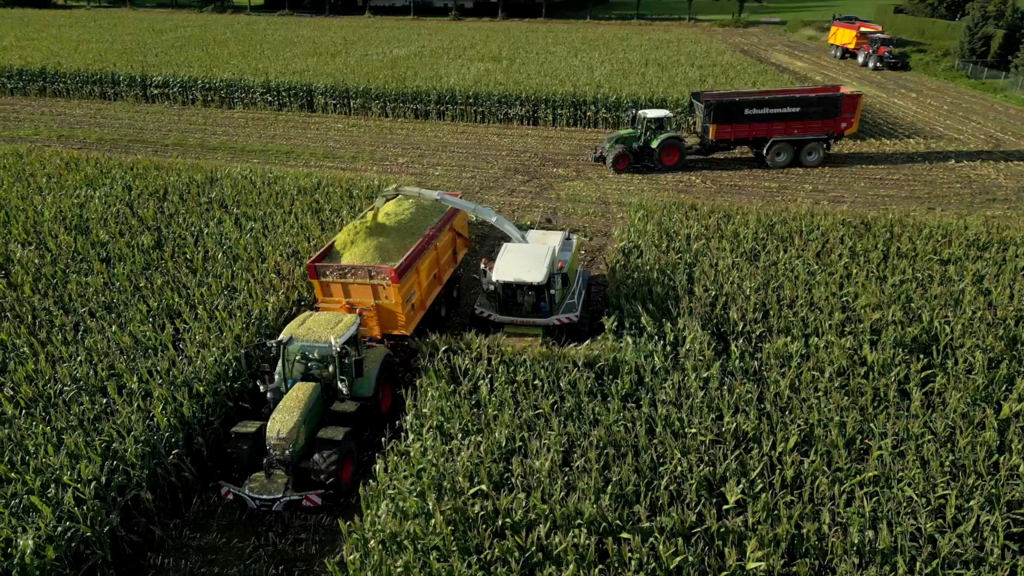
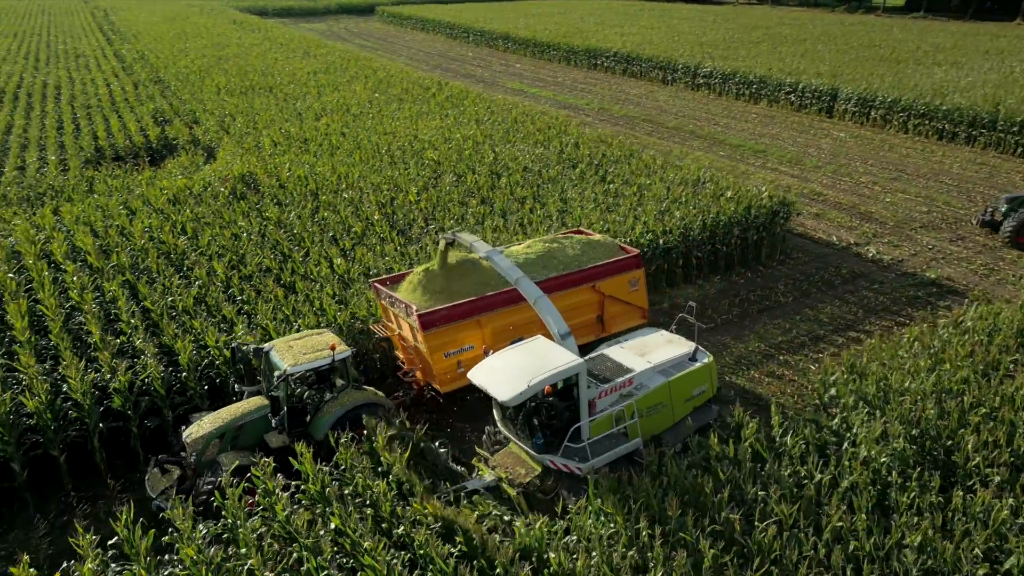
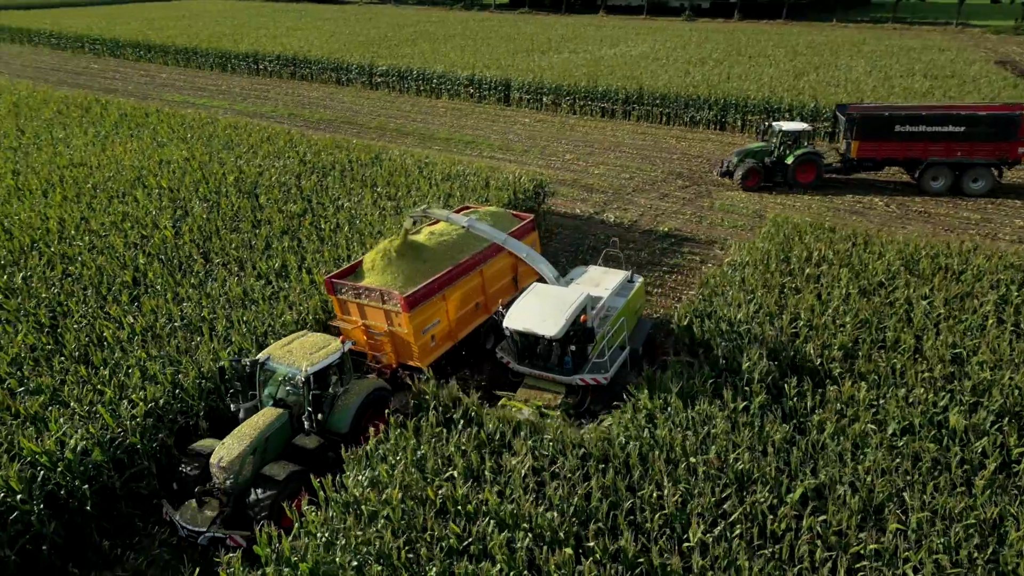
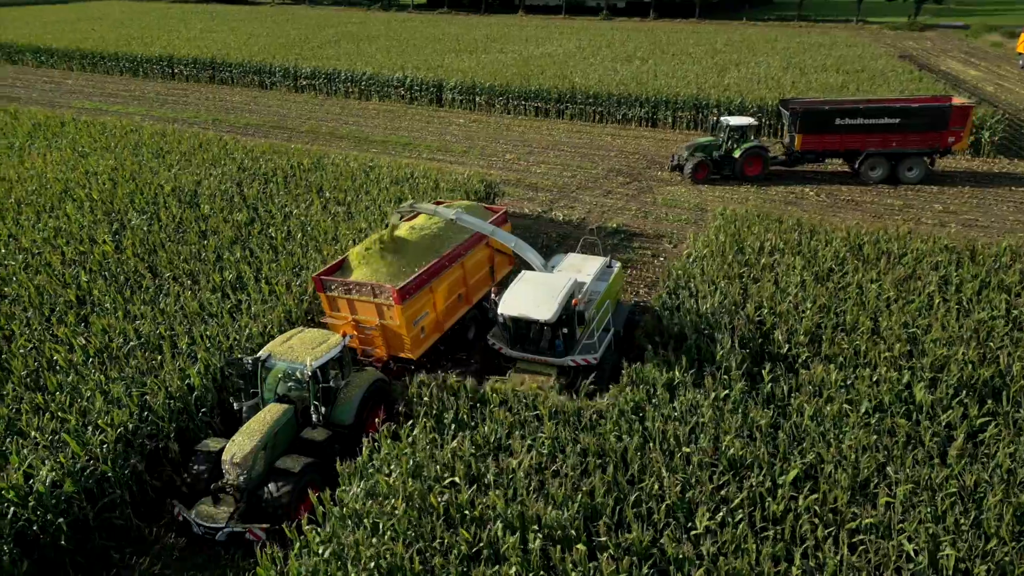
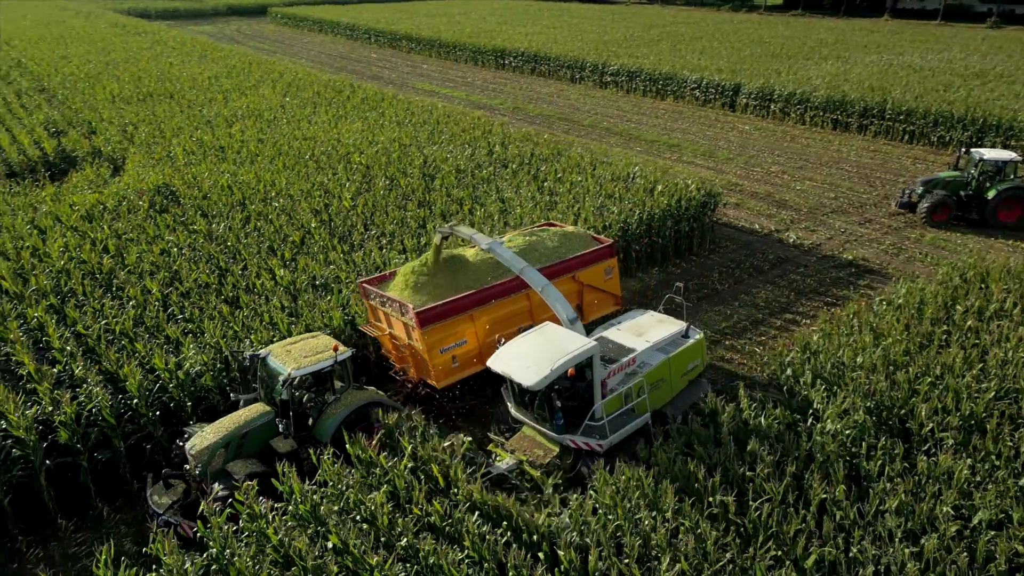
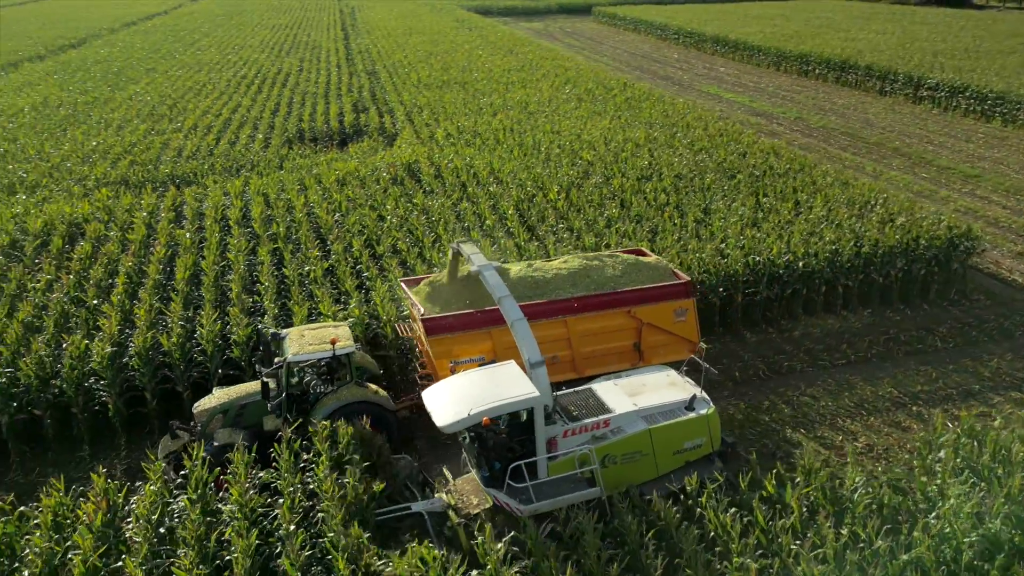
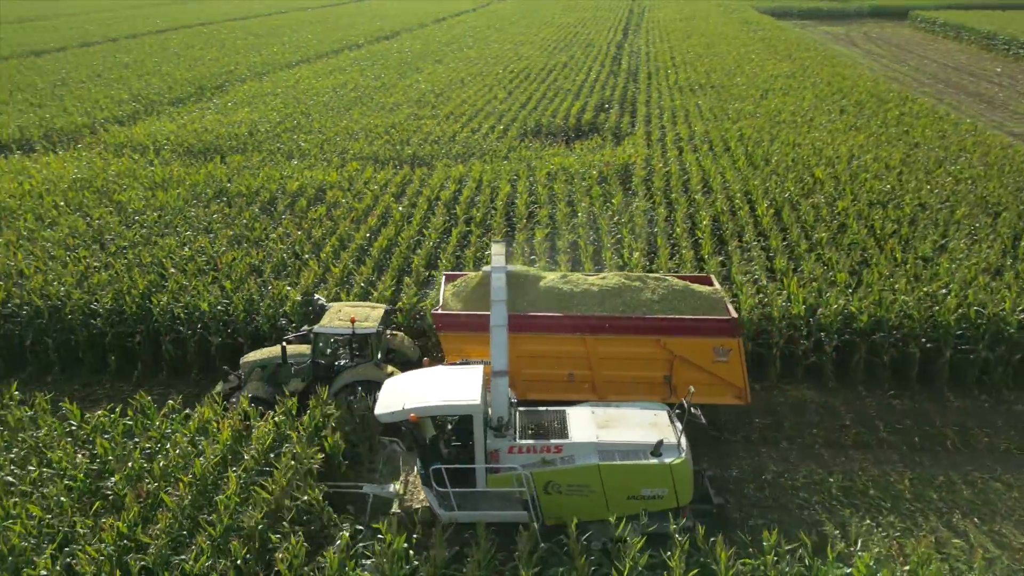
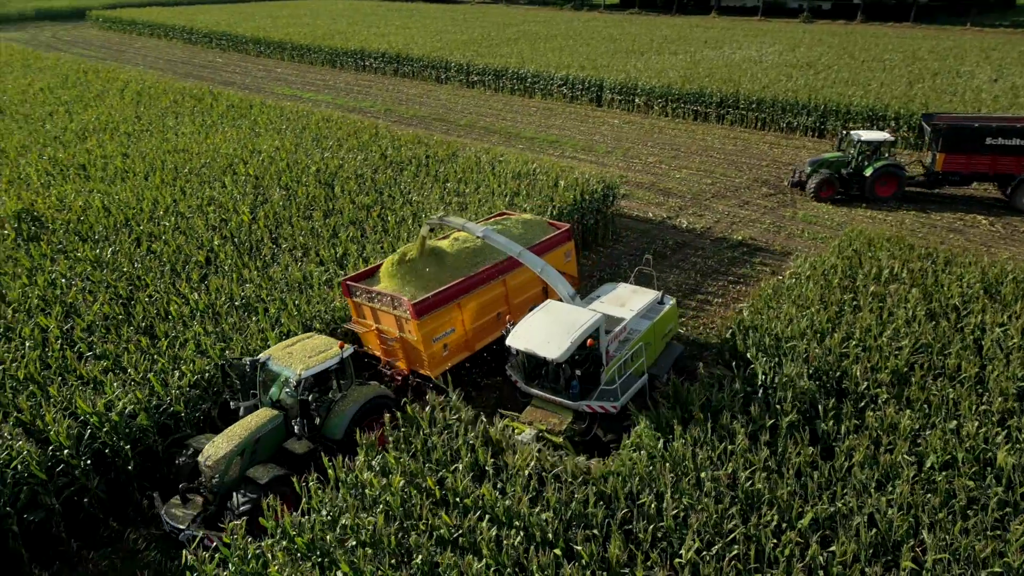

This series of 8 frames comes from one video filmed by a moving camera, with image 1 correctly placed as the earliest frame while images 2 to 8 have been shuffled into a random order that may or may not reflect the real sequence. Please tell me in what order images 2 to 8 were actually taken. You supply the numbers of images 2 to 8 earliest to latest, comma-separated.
4, 3, 8, 5, 2, 6, 7
